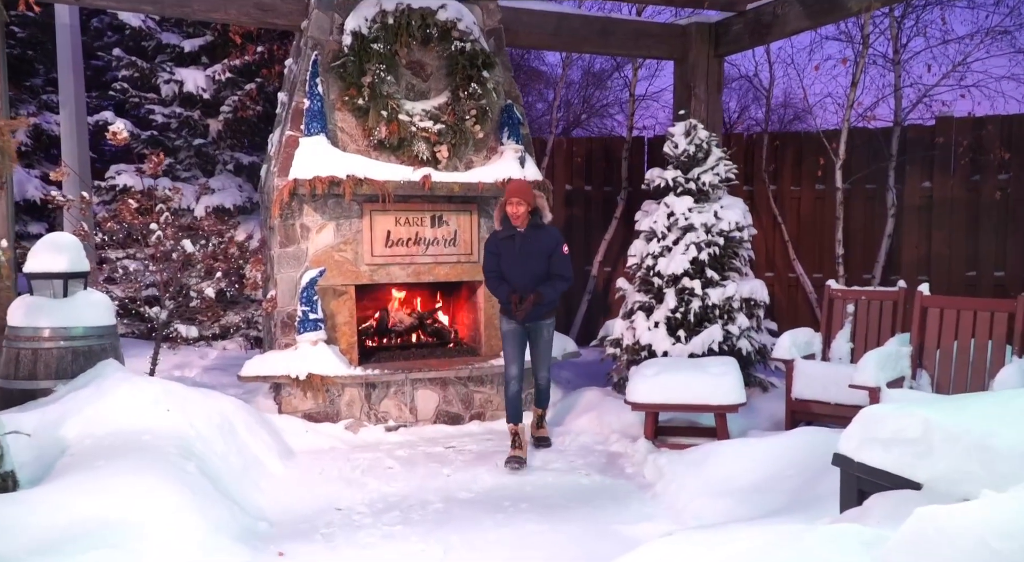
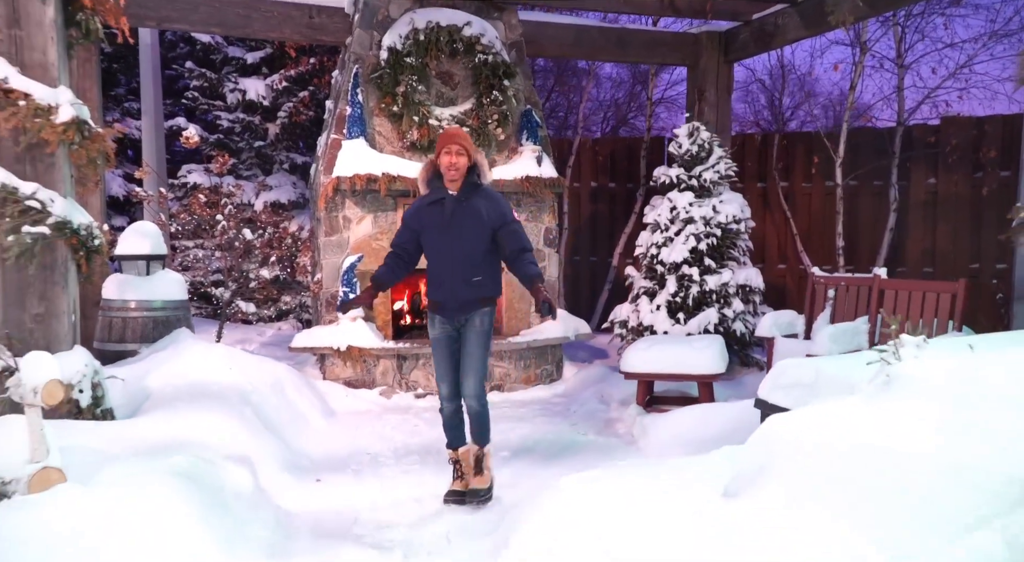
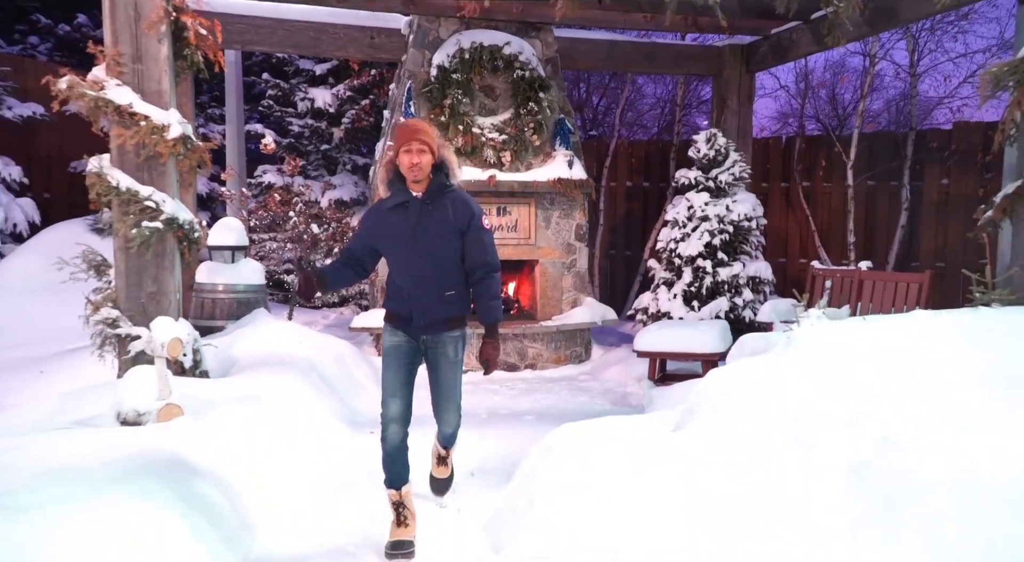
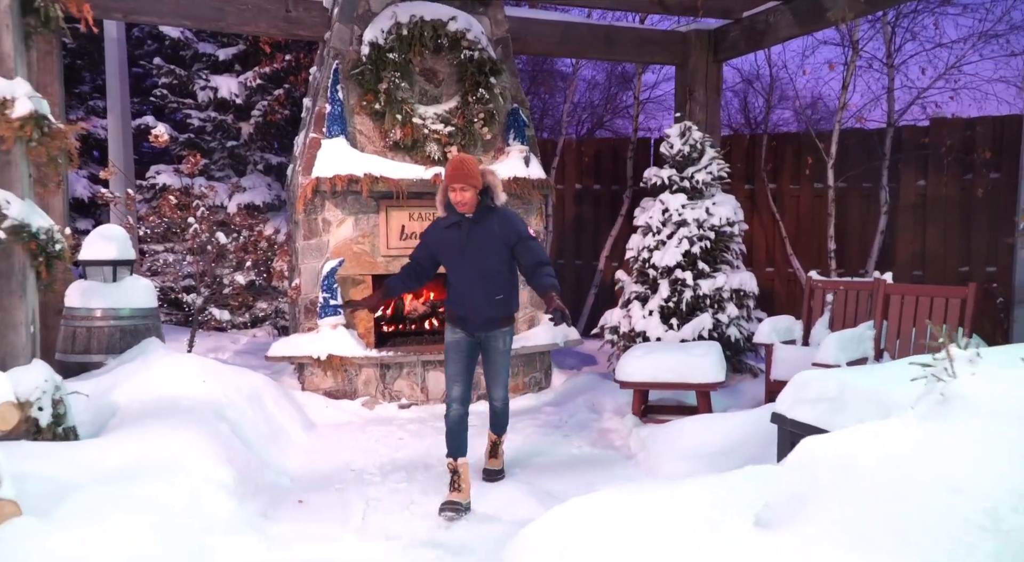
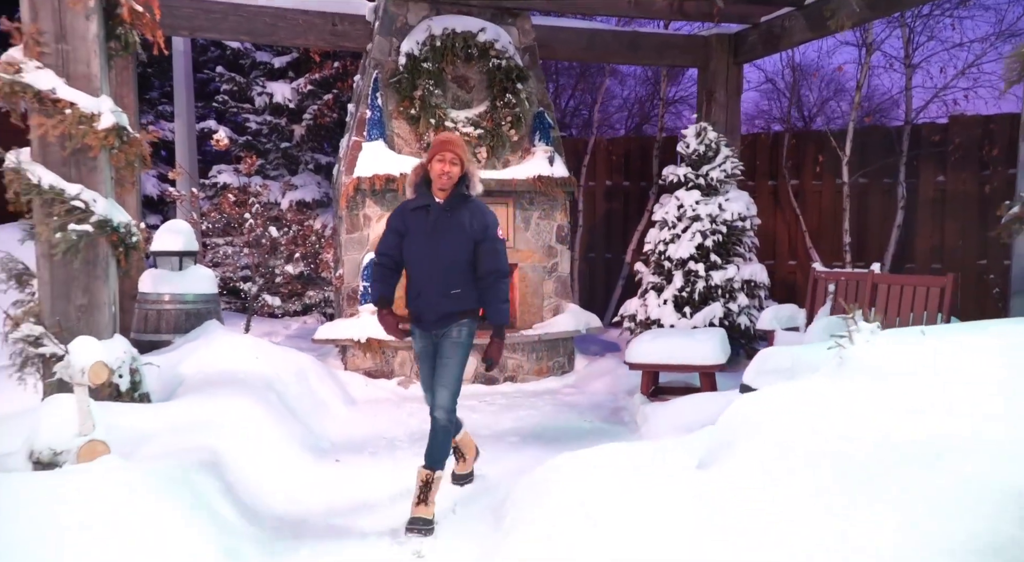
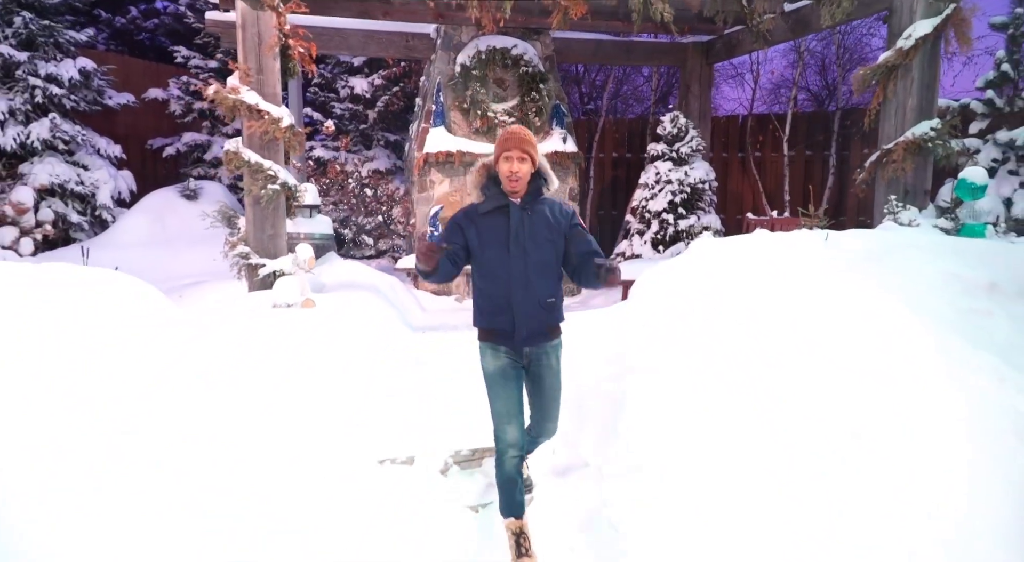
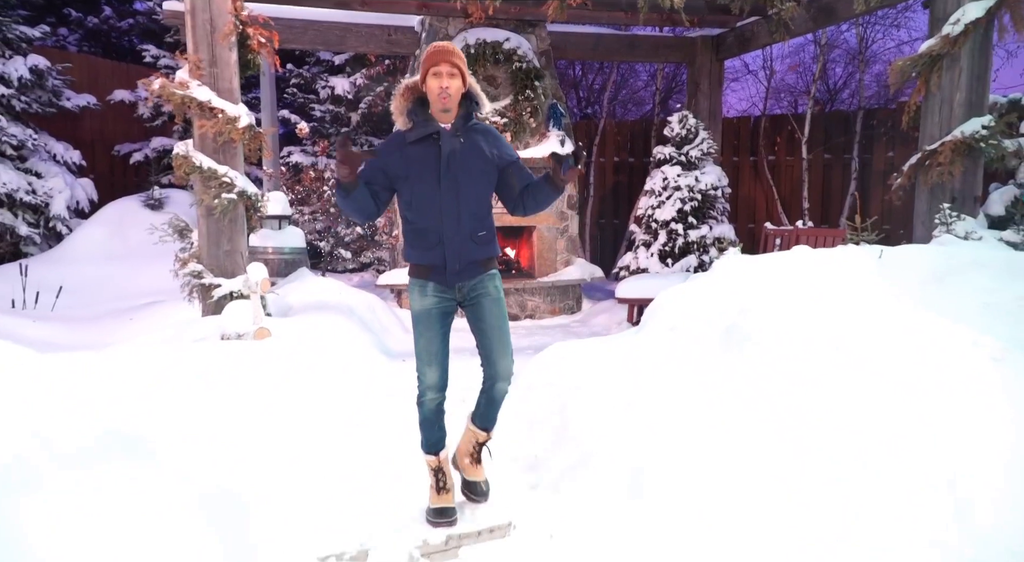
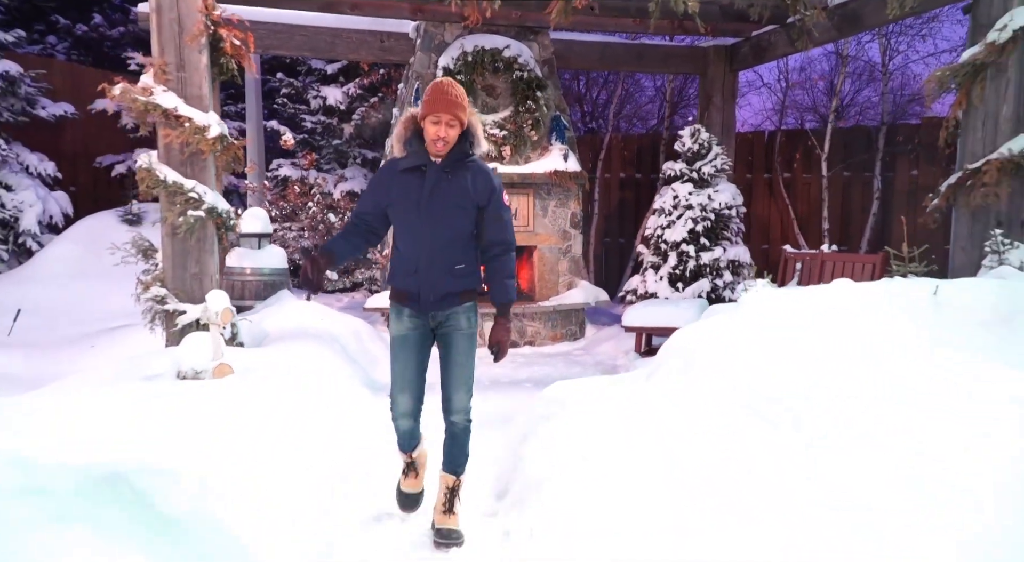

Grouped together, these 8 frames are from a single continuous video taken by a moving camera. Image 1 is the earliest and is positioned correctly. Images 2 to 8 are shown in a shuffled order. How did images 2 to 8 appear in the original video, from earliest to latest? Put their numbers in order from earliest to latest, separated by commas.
4, 2, 5, 3, 8, 7, 6
